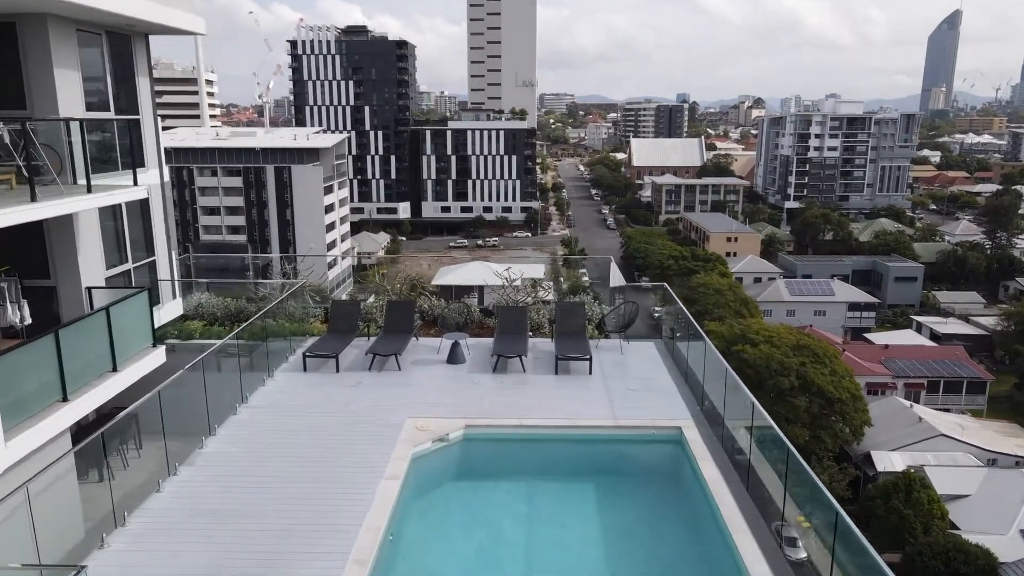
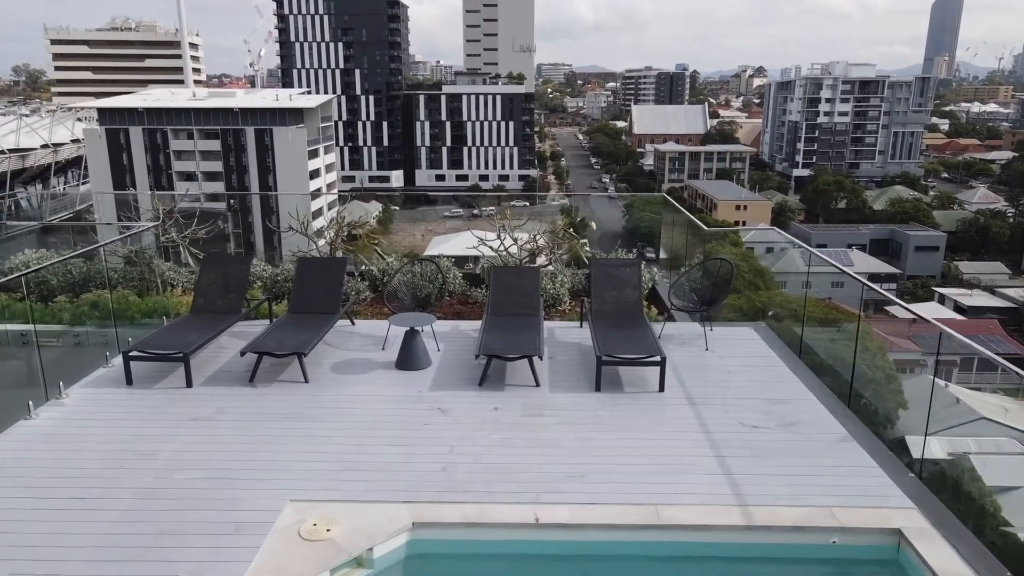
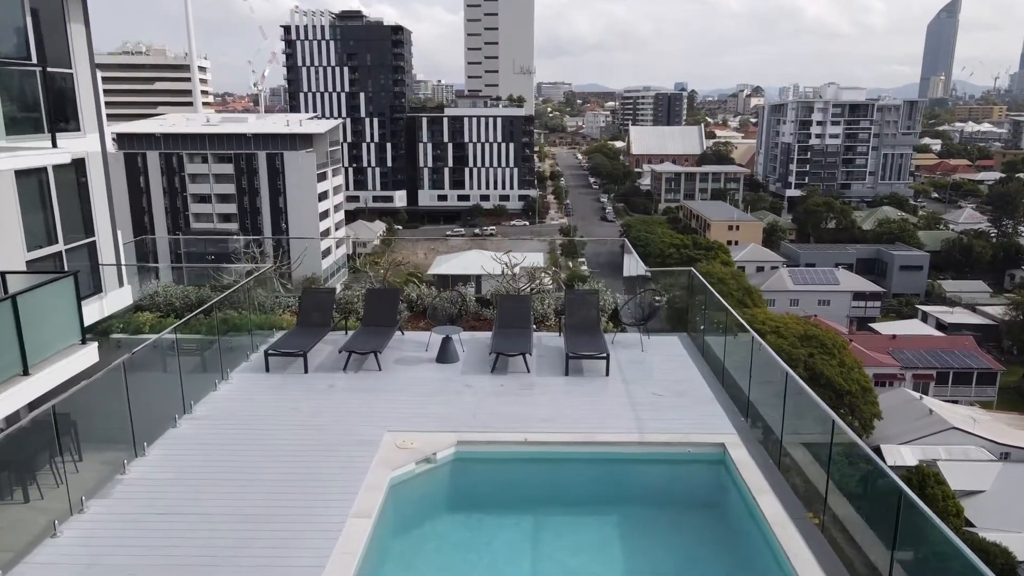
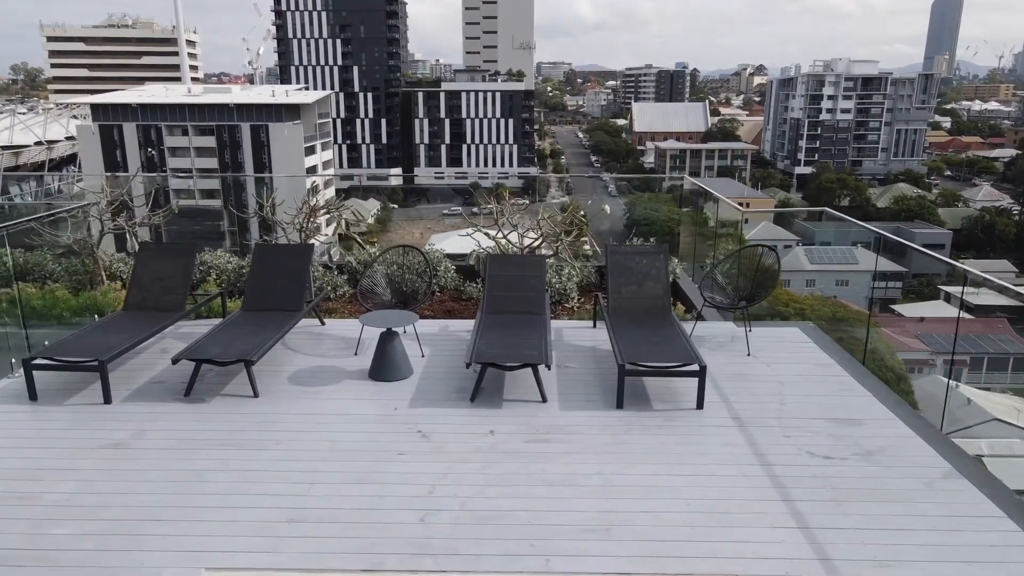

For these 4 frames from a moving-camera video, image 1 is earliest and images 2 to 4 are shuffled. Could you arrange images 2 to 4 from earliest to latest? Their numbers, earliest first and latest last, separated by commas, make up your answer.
3, 2, 4
